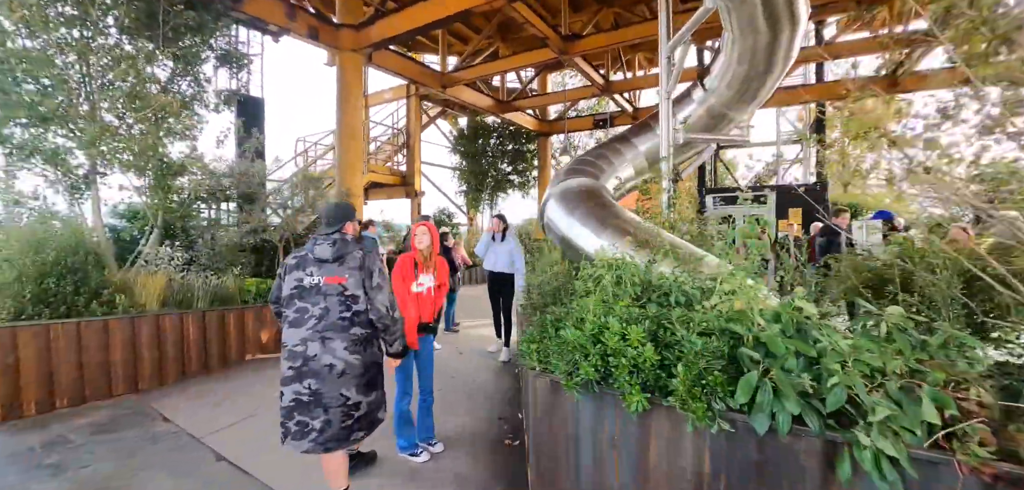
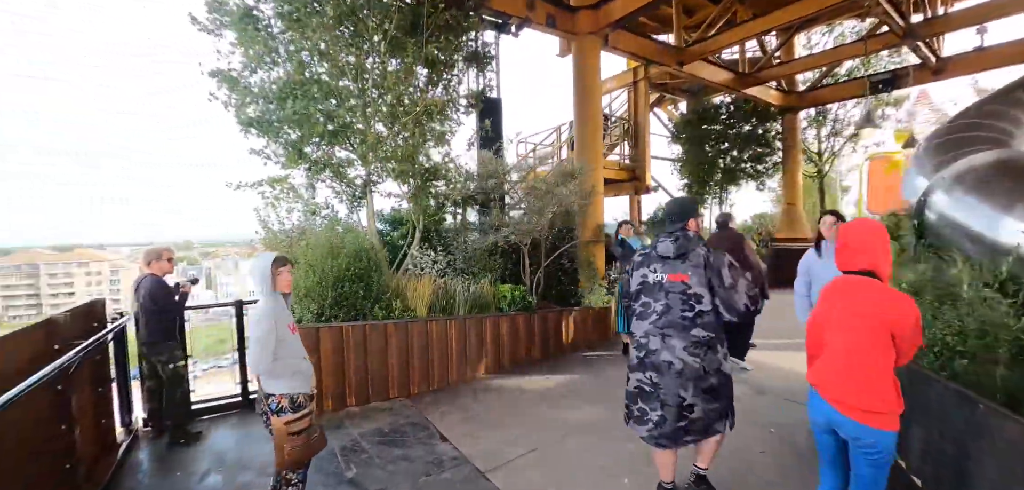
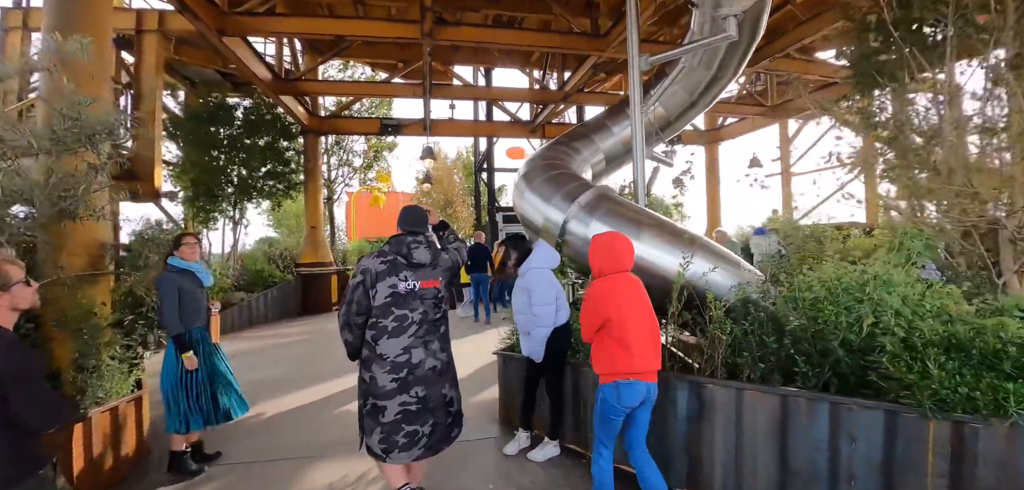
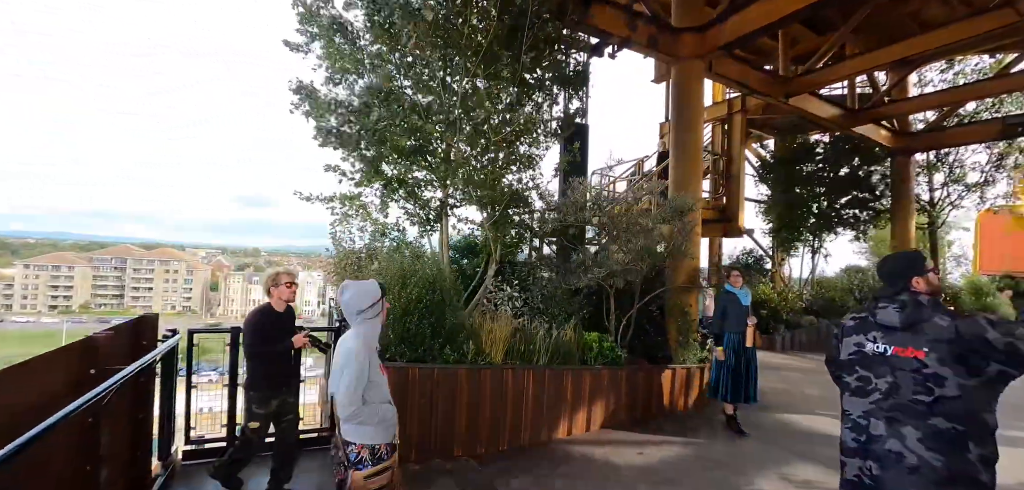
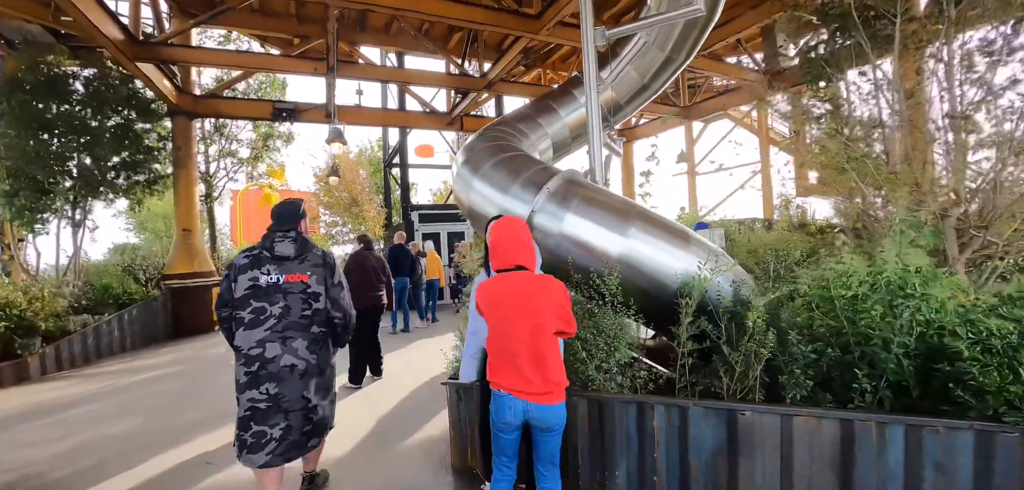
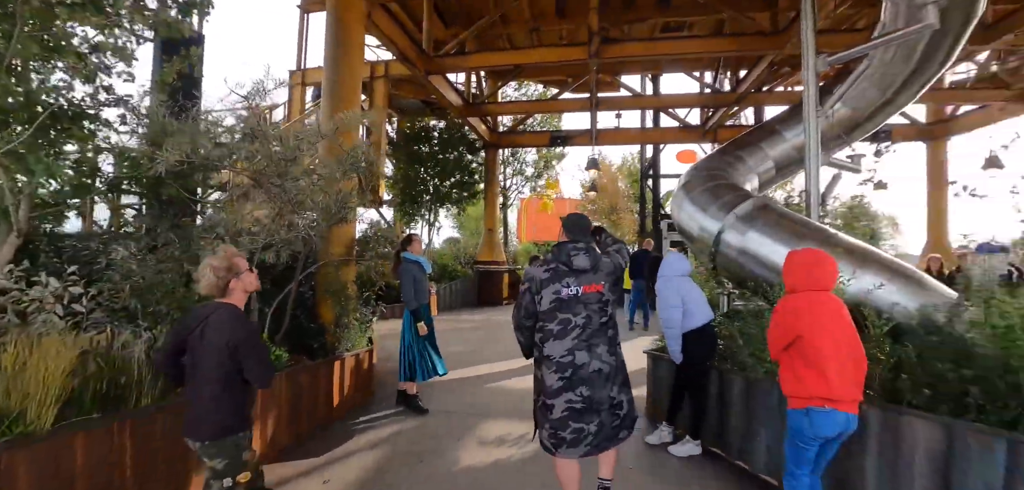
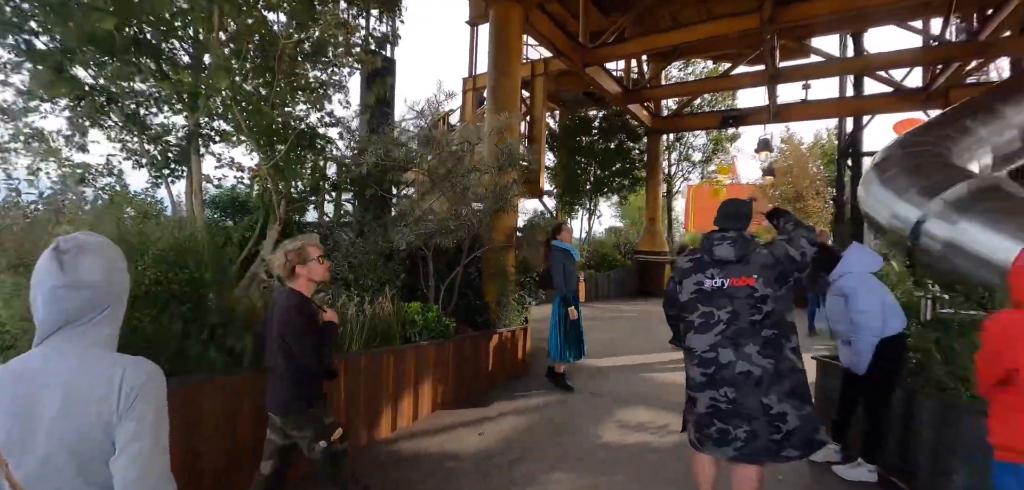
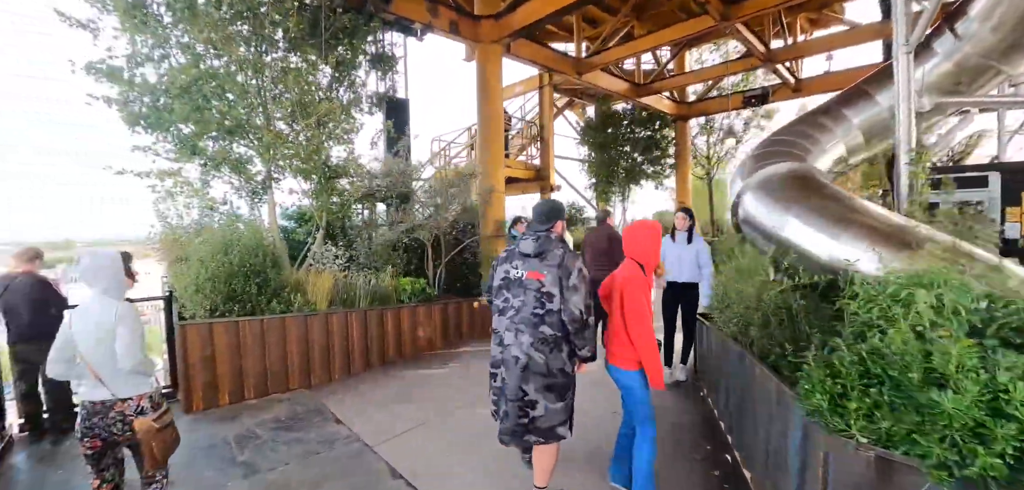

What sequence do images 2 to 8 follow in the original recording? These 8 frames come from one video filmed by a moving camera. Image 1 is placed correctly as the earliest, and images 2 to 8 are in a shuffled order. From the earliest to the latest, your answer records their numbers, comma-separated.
8, 2, 4, 7, 6, 3, 5
